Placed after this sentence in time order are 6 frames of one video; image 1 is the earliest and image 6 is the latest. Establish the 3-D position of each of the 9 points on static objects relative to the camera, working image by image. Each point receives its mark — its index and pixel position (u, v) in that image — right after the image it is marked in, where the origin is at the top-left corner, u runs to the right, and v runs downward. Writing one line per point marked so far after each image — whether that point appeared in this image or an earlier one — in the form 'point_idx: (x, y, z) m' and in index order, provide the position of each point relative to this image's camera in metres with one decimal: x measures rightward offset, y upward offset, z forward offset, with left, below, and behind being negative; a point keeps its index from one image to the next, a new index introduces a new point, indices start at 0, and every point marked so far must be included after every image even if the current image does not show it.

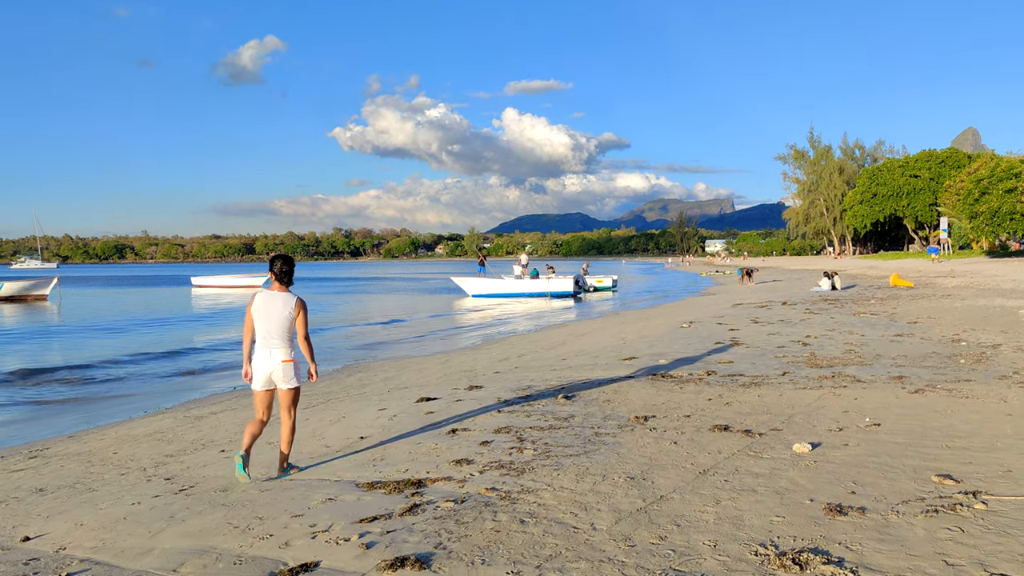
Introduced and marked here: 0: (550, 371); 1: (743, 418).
0: (+0.5, -1.2, +11.7) m
1: (+2.0, -1.2, +7.5) m
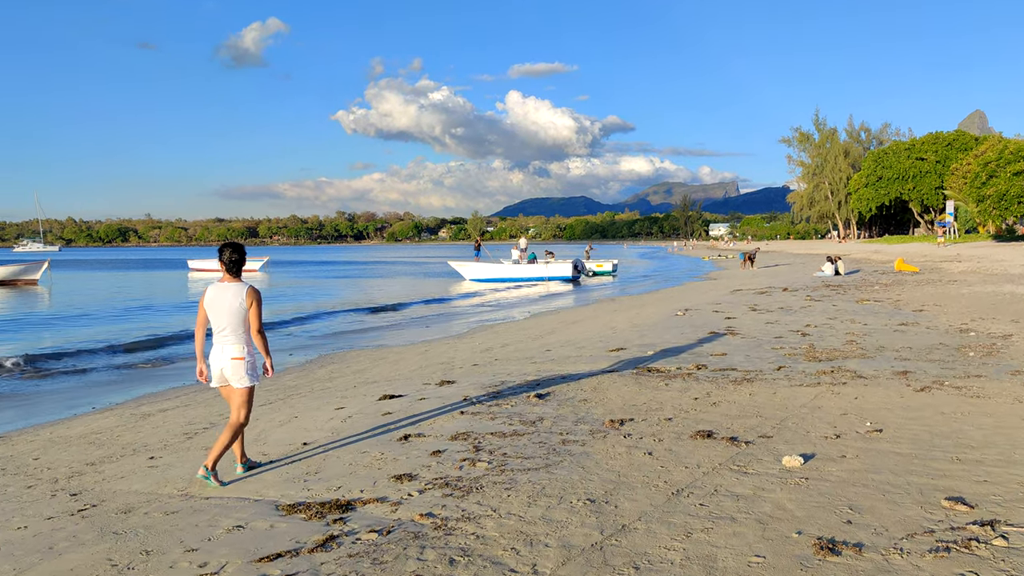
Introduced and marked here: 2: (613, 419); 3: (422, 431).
0: (+0.2, -1.0, +11.0) m
1: (+1.7, -1.1, +6.8) m
2: (+0.8, -1.1, +6.8) m
3: (-0.7, -1.1, +6.5) m
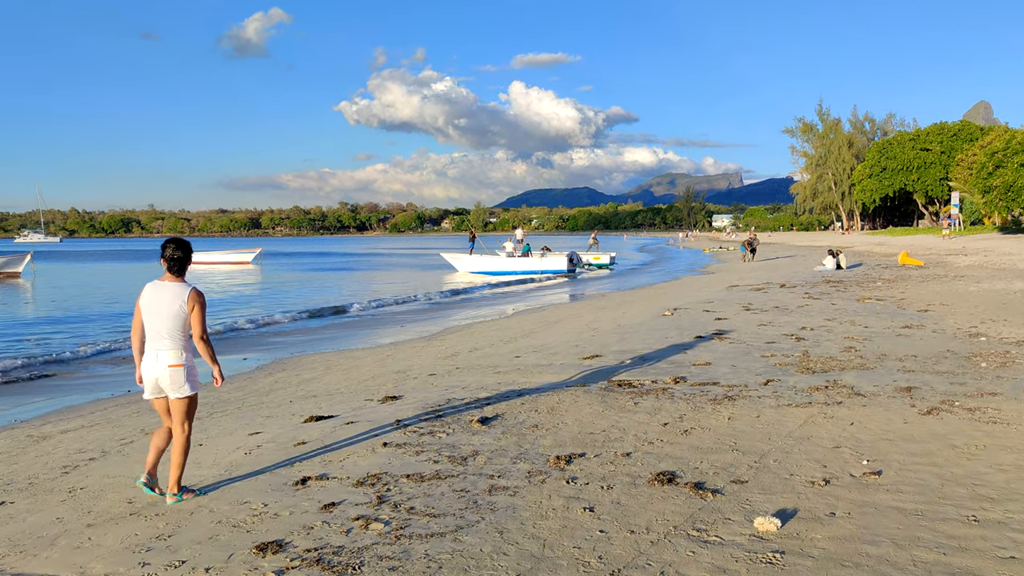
0: (-0.2, -1.0, +9.9) m
1: (+1.3, -1.1, +5.7) m
2: (+0.3, -1.1, +5.7) m
3: (-1.2, -1.2, +5.4) m
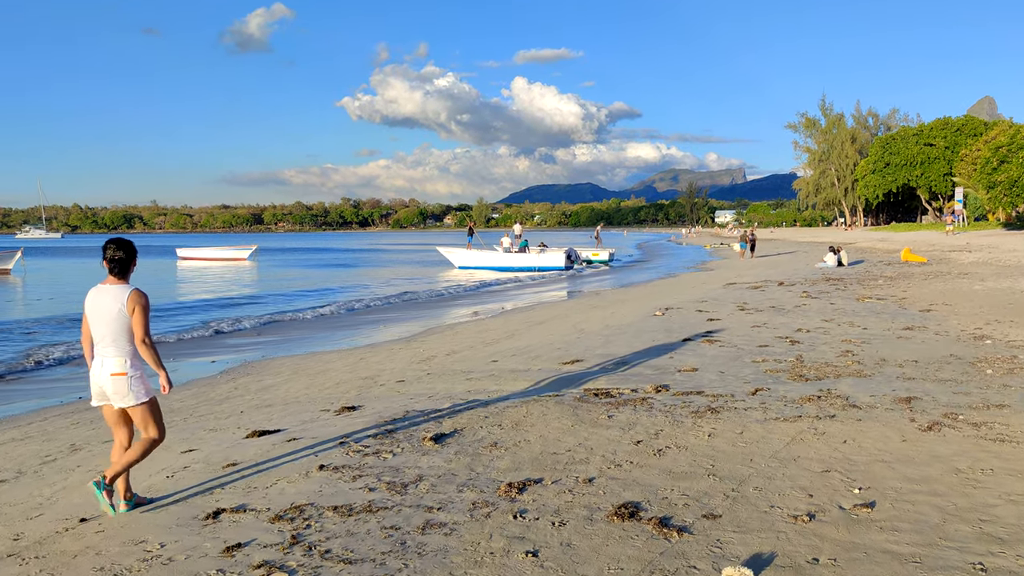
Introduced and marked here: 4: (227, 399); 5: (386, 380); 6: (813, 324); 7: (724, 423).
0: (-0.5, -1.0, +9.3) m
1: (+0.9, -1.2, +5.0) m
2: (0.0, -1.2, +5.1) m
3: (-1.5, -1.2, +4.8) m
4: (-3.1, -1.2, +9.2) m
5: (-1.5, -1.1, +9.8) m
6: (+4.8, -0.6, +13.5) m
7: (+1.7, -1.1, +6.7) m
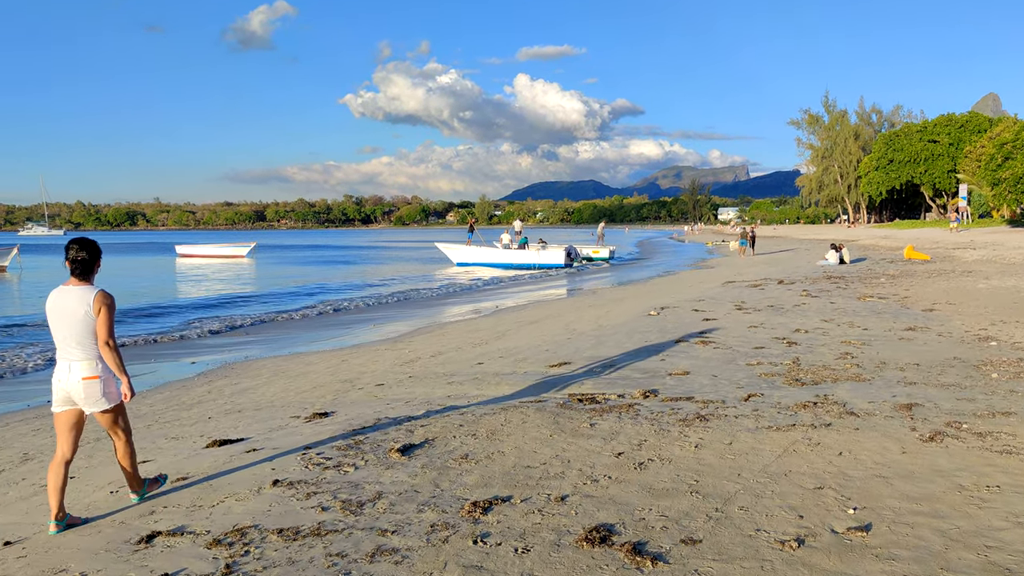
0: (-0.7, -1.0, +8.9) m
1: (+0.7, -1.2, +4.6) m
2: (-0.2, -1.2, +4.7) m
3: (-1.7, -1.2, +4.4) m
4: (-3.3, -1.2, +8.8) m
5: (-1.6, -1.1, +9.4) m
6: (+4.6, -0.5, +13.1) m
7: (+1.5, -1.1, +6.4) m
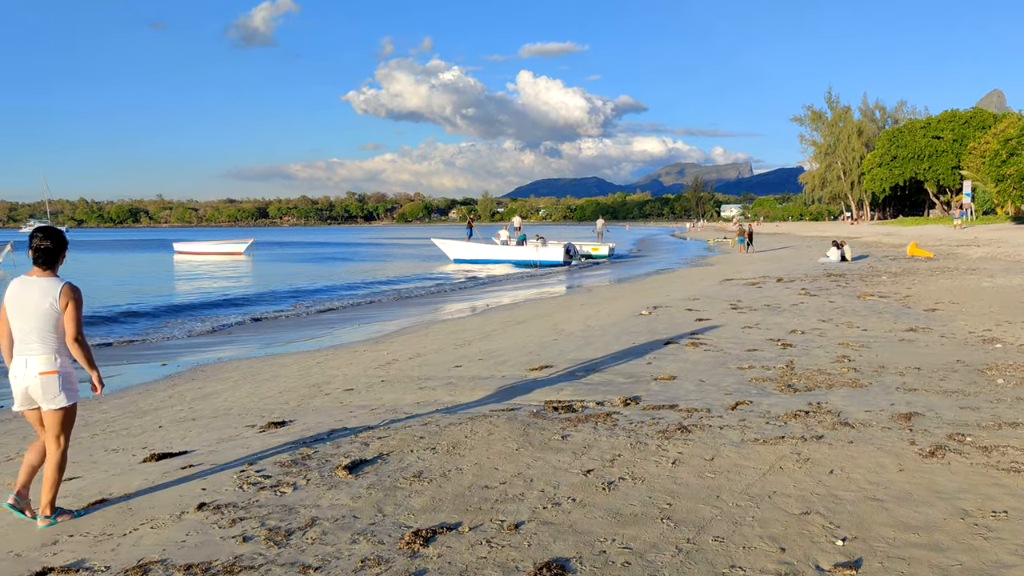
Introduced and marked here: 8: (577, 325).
0: (-1.0, -1.0, +8.4) m
1: (+0.5, -1.2, +4.1) m
2: (-0.4, -1.2, +4.2) m
3: (-1.9, -1.2, +3.9) m
4: (-3.5, -1.2, +8.3) m
5: (-1.9, -1.1, +8.9) m
6: (+4.4, -0.5, +12.5) m
7: (+1.2, -1.1, +5.8) m
8: (+1.1, -0.6, +13.8) m
